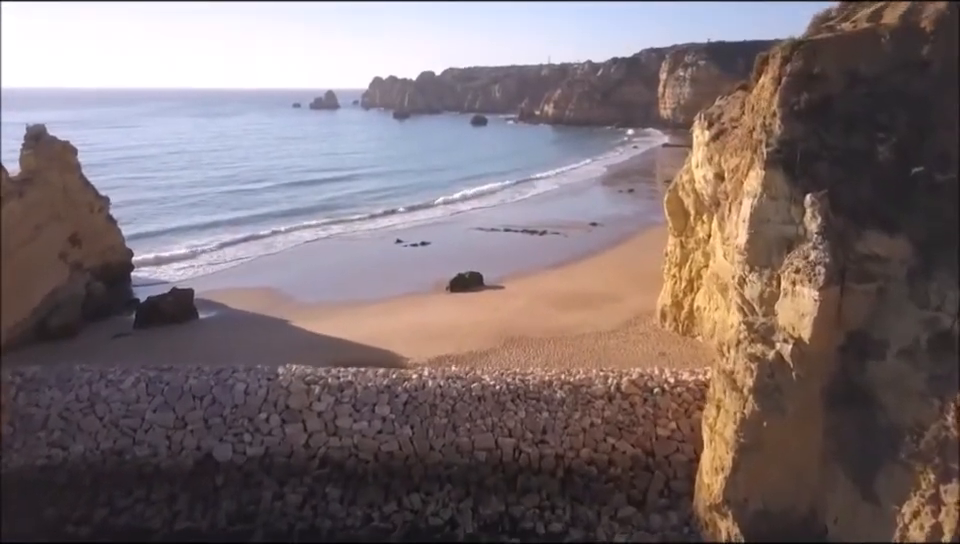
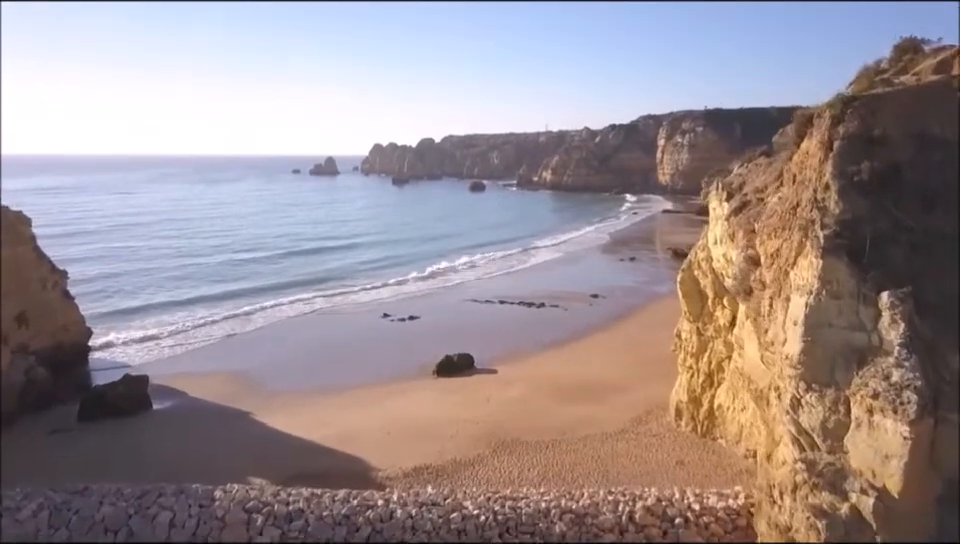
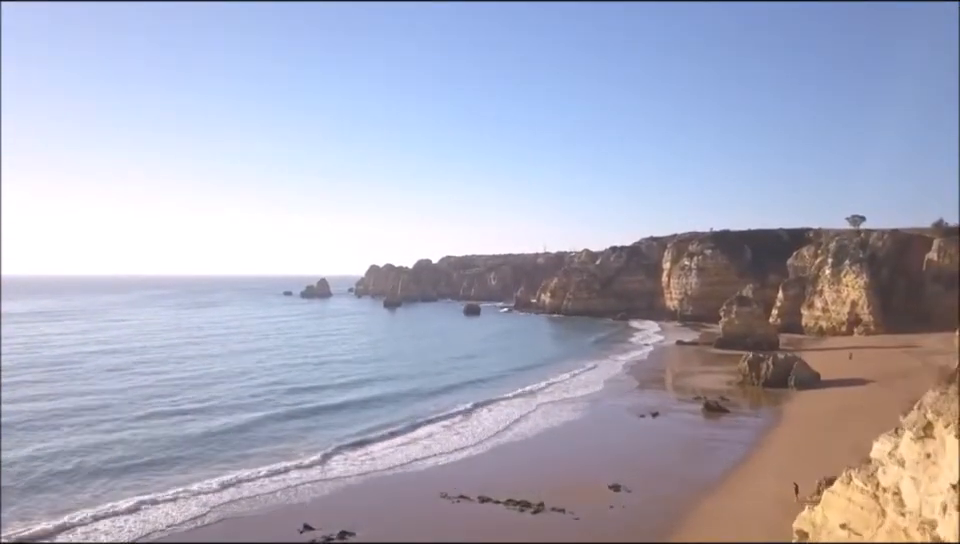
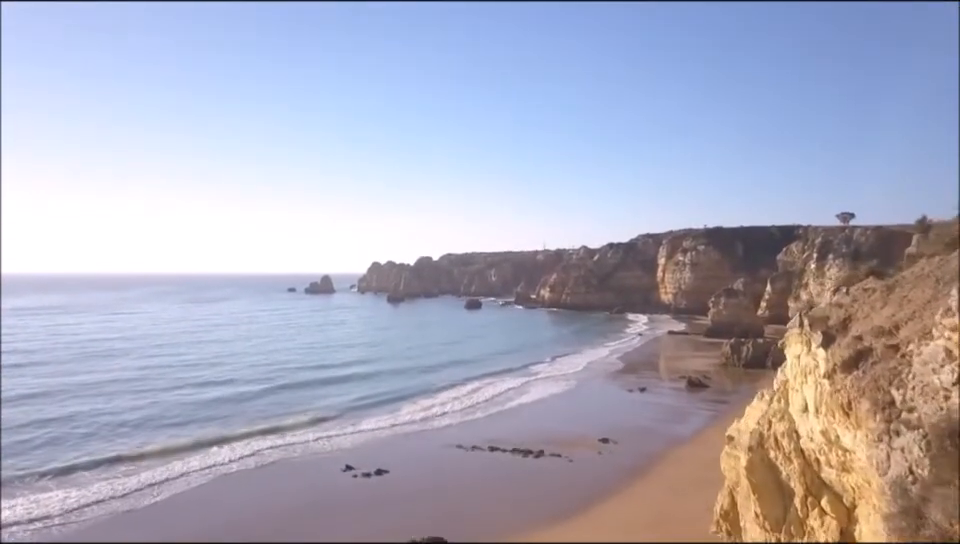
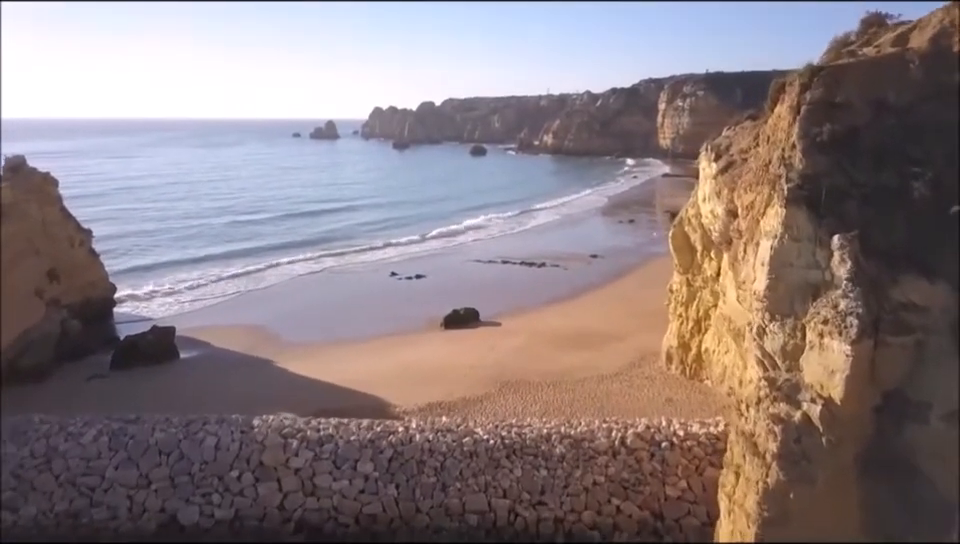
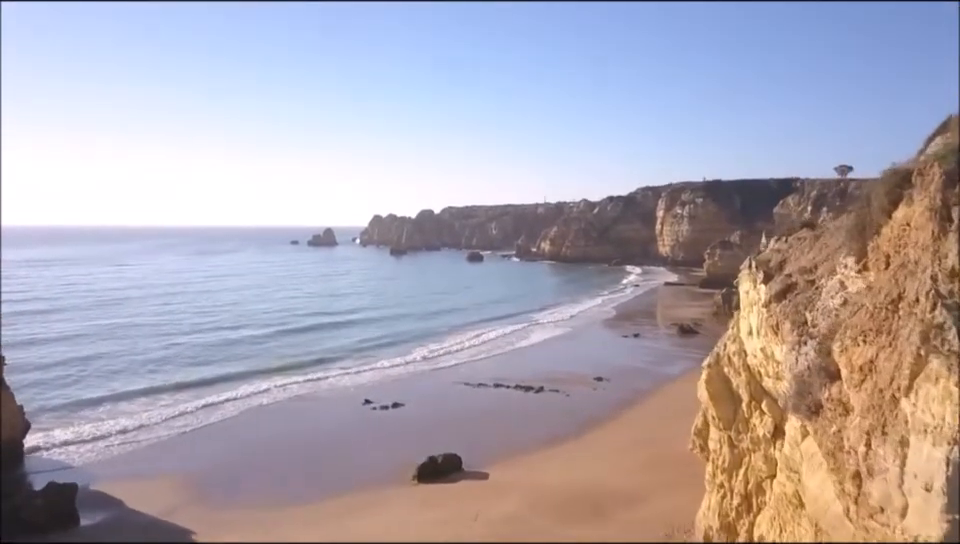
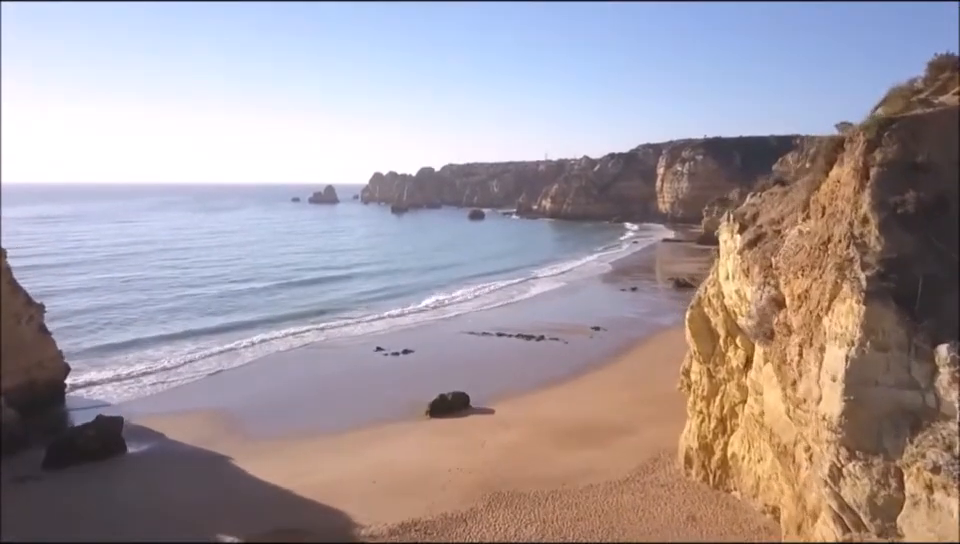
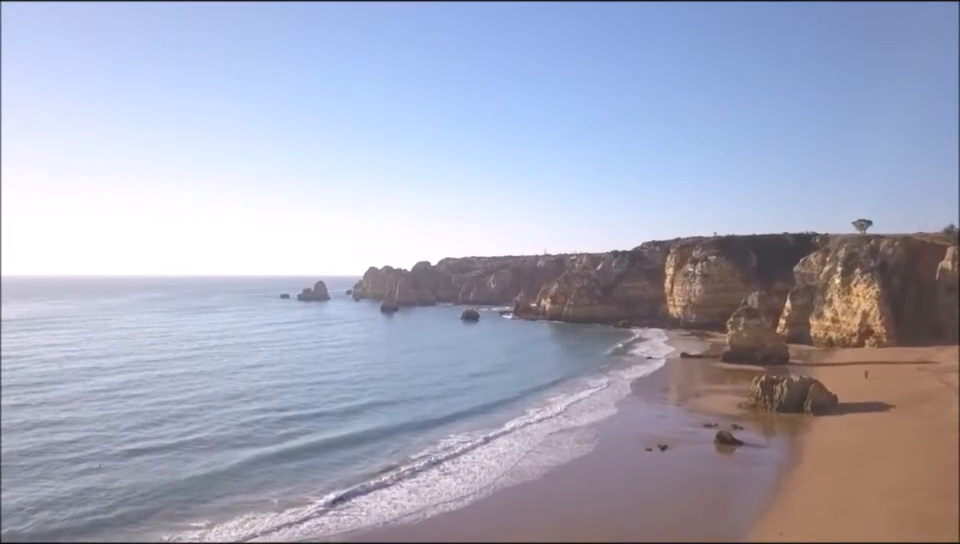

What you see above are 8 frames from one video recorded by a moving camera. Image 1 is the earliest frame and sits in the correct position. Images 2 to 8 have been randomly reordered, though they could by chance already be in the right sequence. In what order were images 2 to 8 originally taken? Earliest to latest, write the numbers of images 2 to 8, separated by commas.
5, 2, 7, 6, 4, 3, 8
